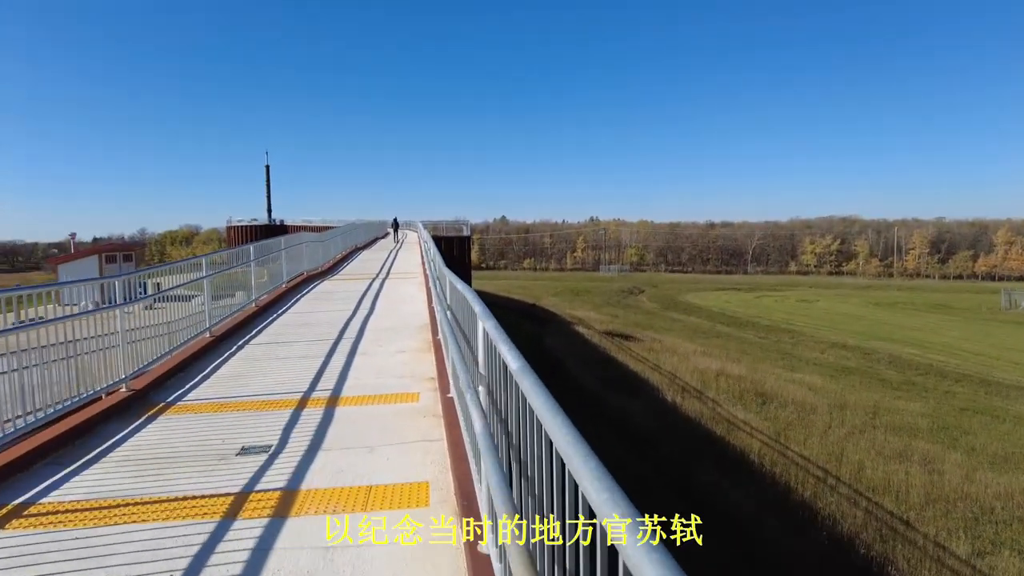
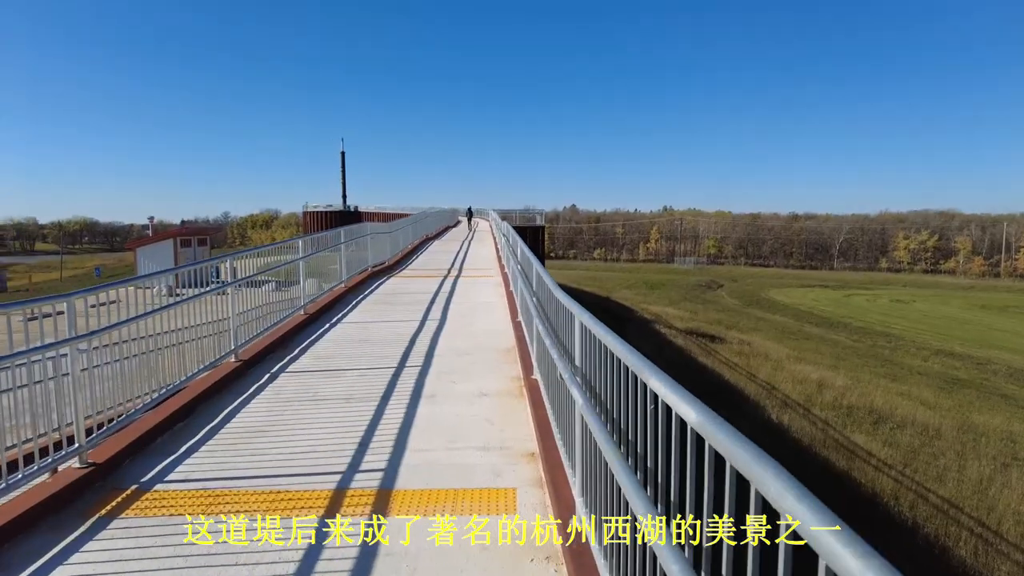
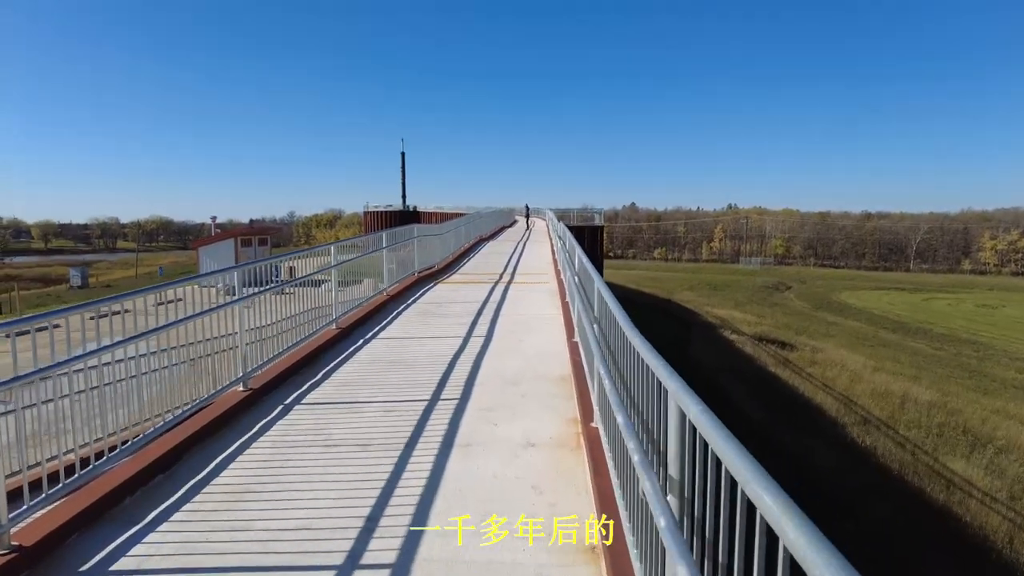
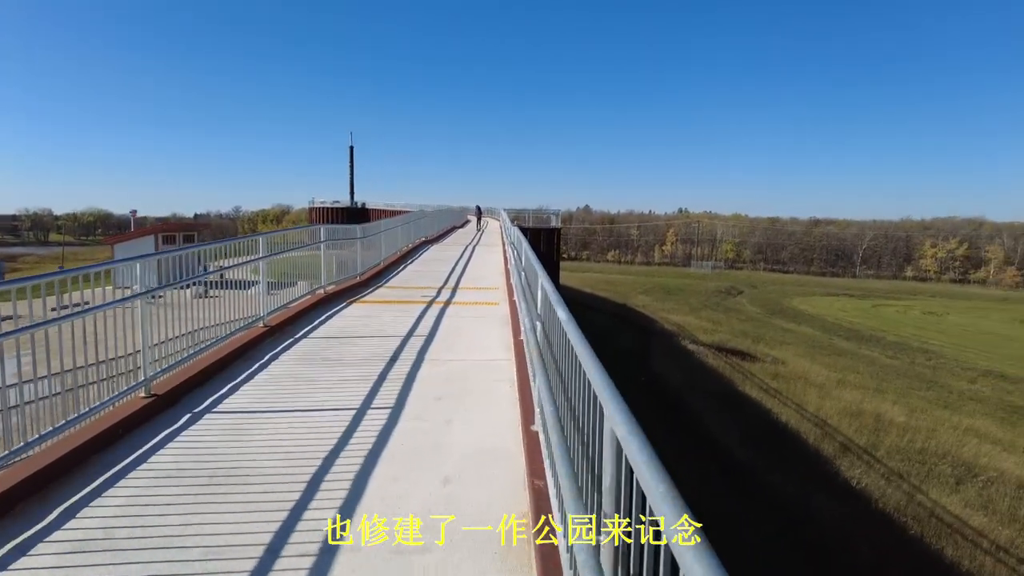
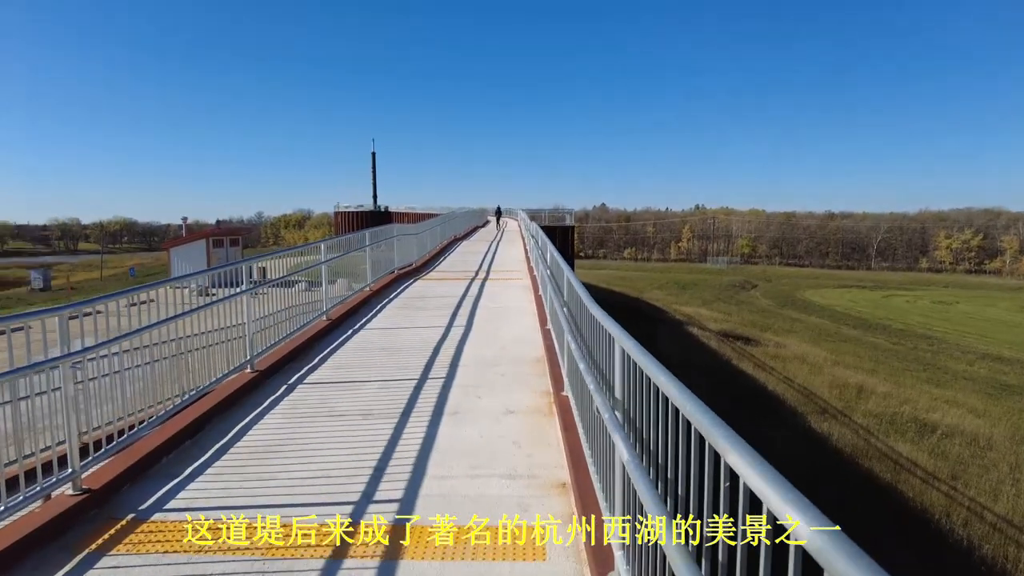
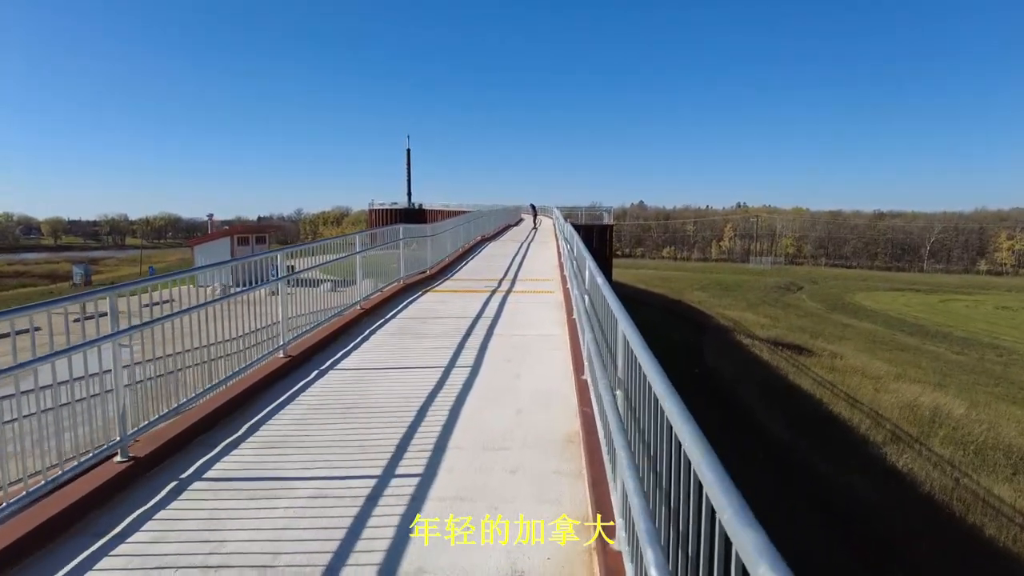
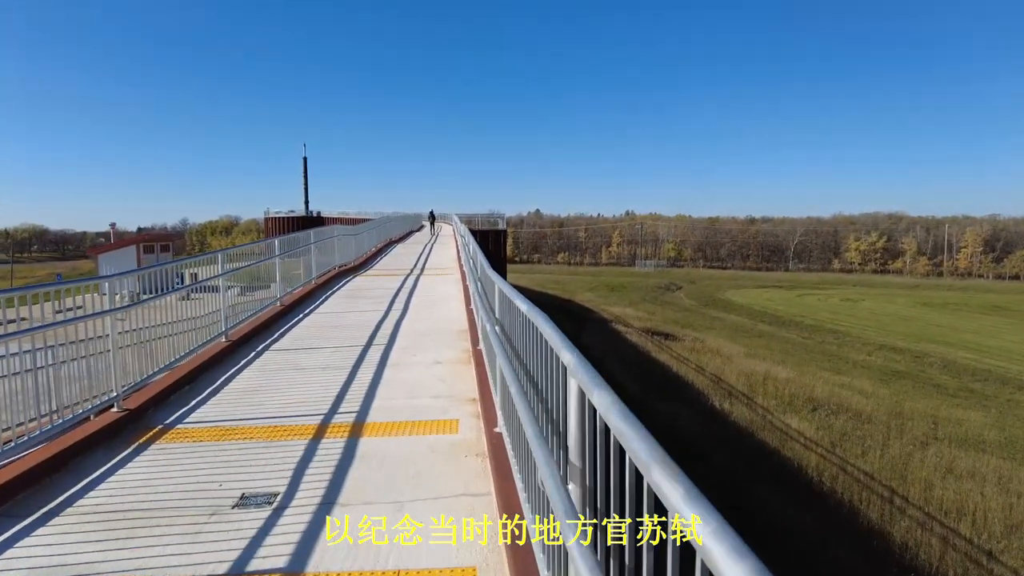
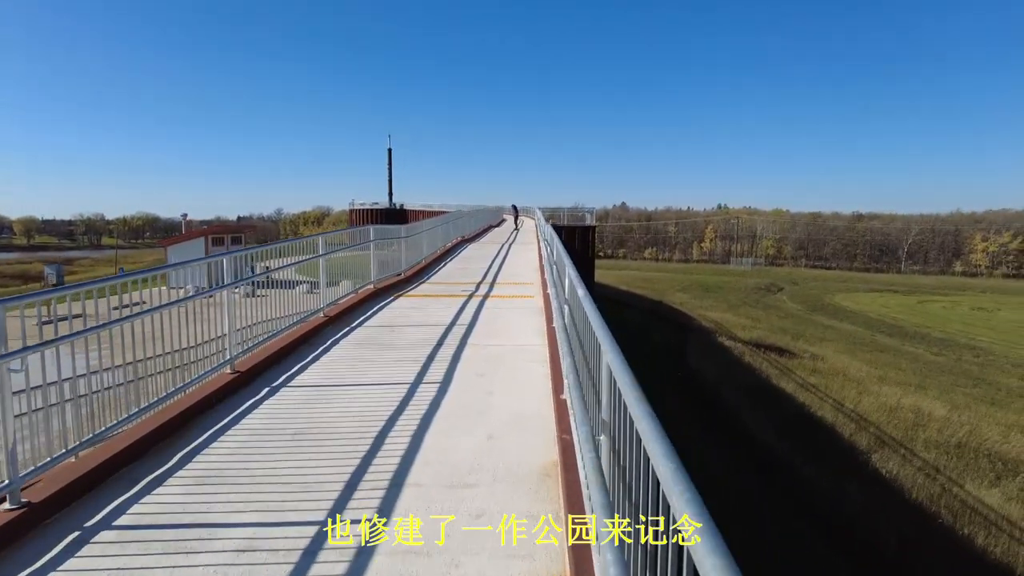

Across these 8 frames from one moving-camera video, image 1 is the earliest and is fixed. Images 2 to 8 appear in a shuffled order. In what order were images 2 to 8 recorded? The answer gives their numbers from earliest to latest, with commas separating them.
7, 2, 5, 3, 6, 8, 4
